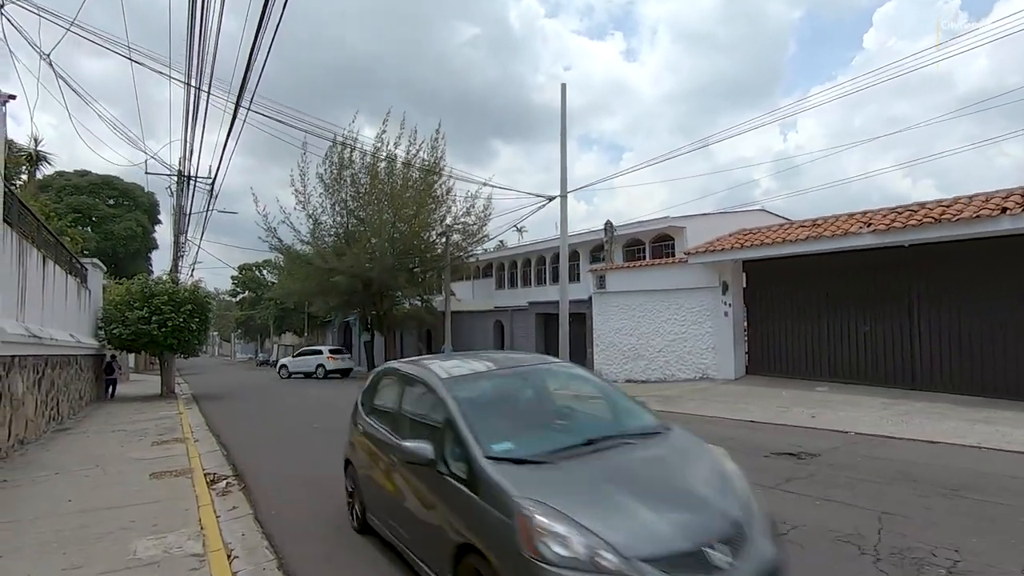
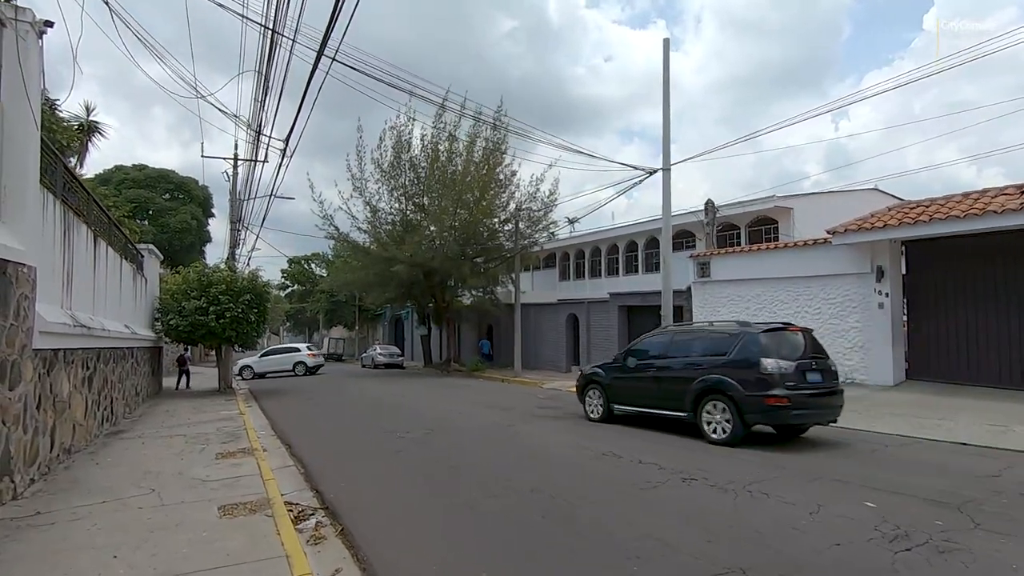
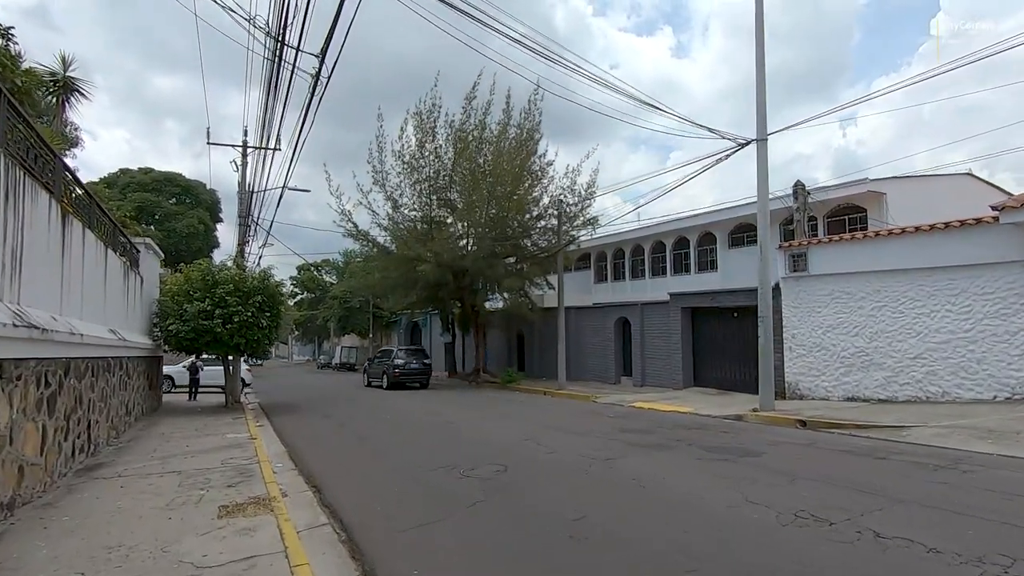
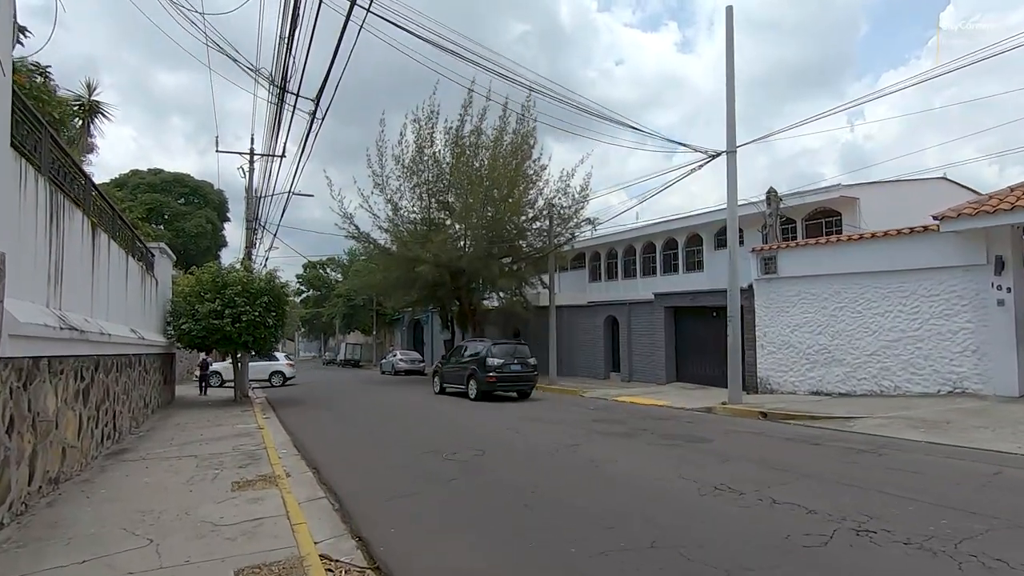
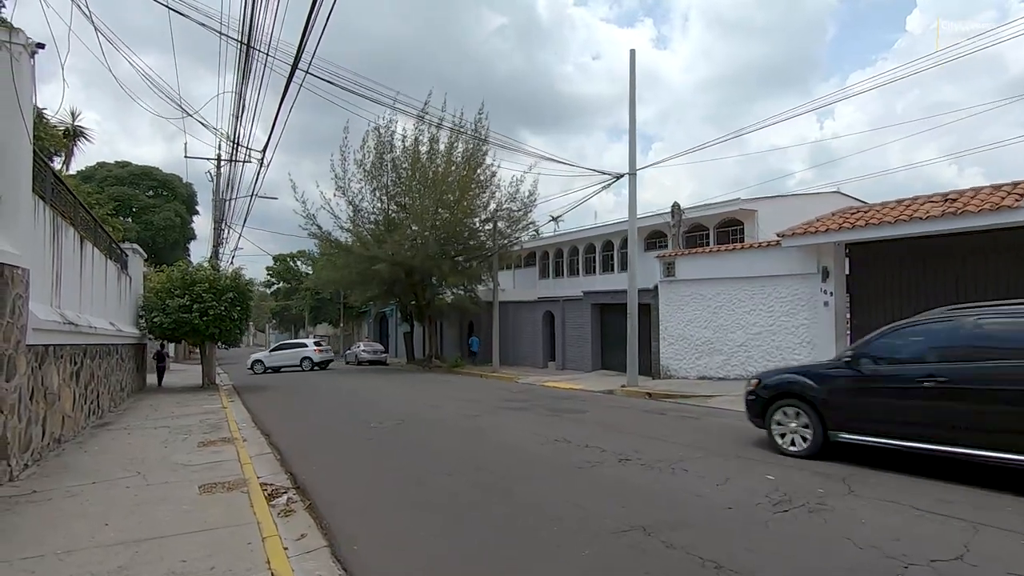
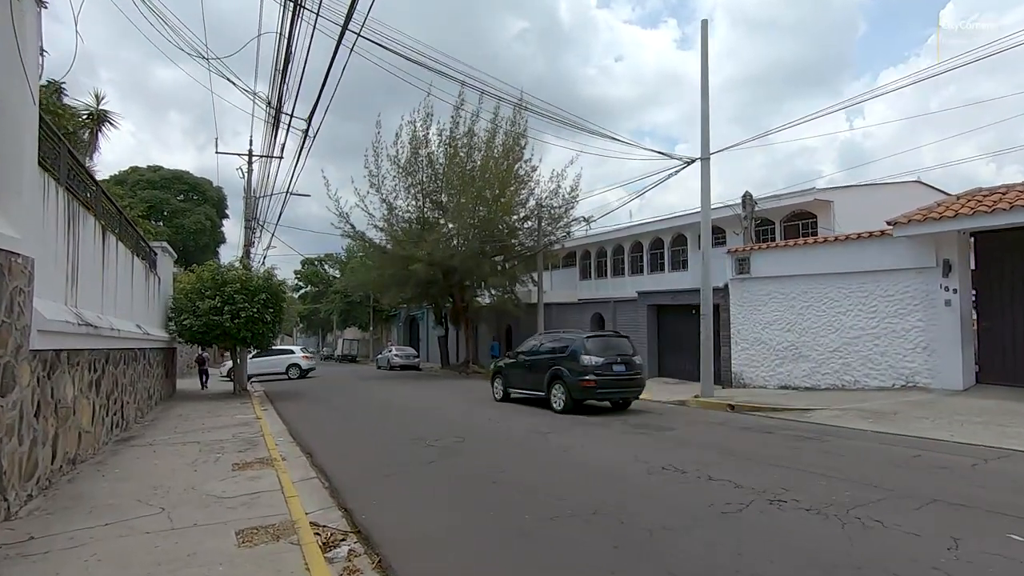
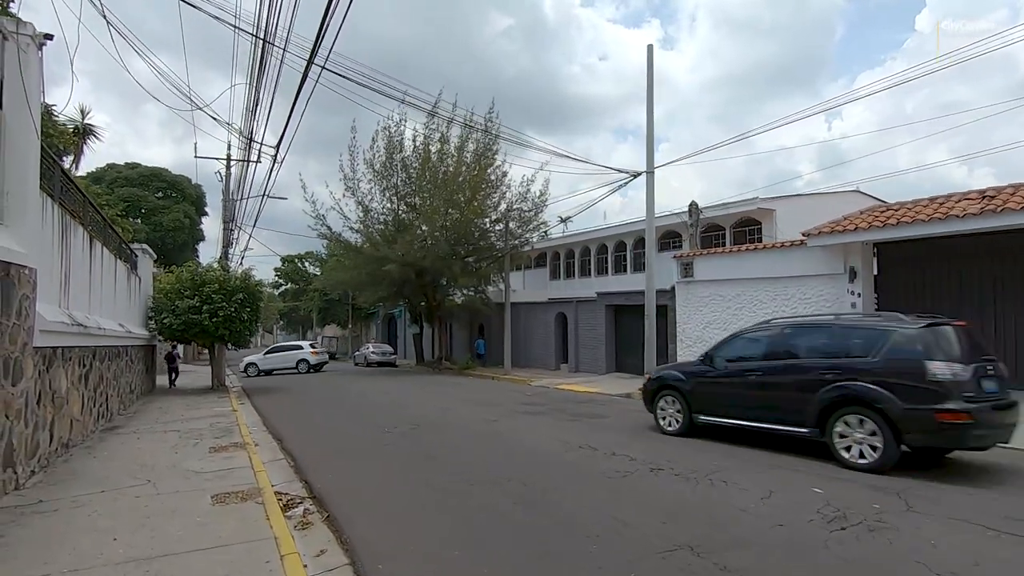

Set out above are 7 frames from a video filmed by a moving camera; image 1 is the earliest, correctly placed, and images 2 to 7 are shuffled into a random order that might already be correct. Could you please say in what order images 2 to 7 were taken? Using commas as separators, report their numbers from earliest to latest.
5, 7, 2, 6, 4, 3
